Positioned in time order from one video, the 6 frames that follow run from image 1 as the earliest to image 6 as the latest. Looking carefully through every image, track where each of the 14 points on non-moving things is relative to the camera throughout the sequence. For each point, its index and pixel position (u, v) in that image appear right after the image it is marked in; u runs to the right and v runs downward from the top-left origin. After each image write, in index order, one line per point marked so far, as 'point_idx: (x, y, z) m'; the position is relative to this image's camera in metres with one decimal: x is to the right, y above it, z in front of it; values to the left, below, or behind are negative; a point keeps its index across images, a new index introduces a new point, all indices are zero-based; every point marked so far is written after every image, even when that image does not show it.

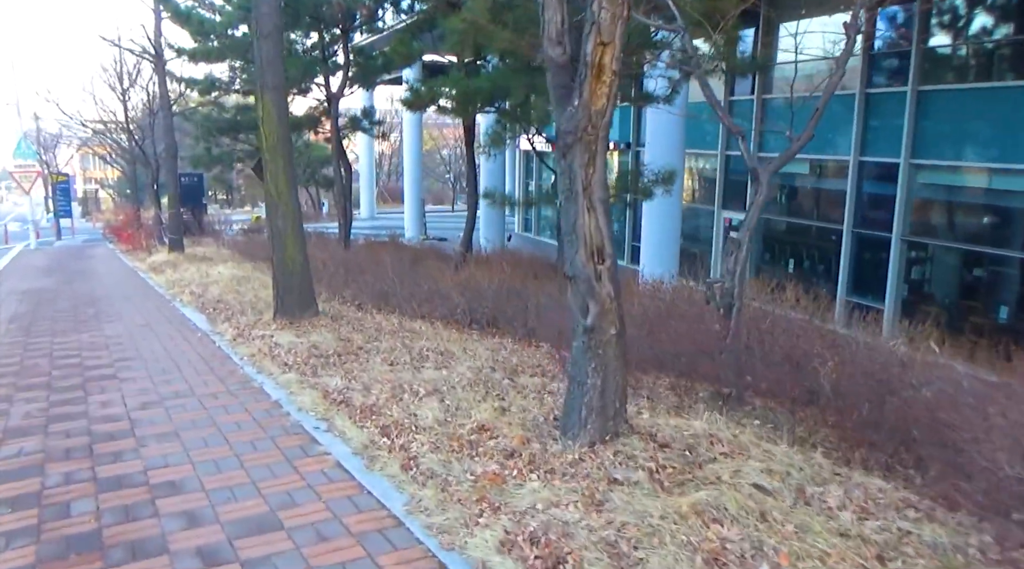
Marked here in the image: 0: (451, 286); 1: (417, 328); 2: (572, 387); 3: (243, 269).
0: (-0.8, 0.0, +10.0) m
1: (-0.9, -0.5, +7.9) m
2: (+0.3, -0.5, +3.7) m
3: (-4.9, +0.3, +14.3) m
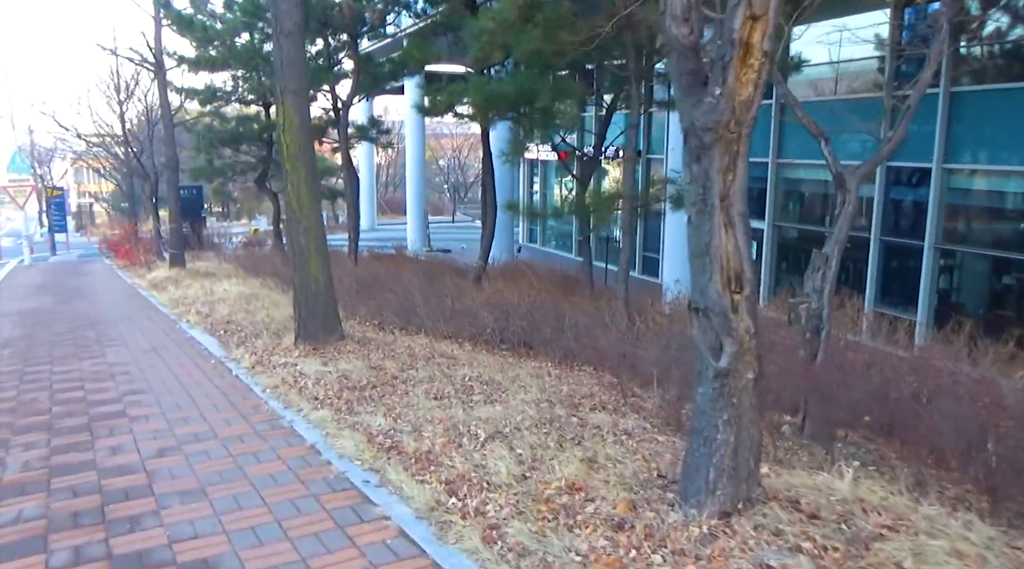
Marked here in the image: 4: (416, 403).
0: (-0.4, -0.2, +9.3) m
1: (-0.5, -0.7, +7.2) m
2: (+0.7, -0.6, +3.1) m
3: (-4.5, 0.0, +13.6) m
4: (-0.6, -0.8, +5.2) m
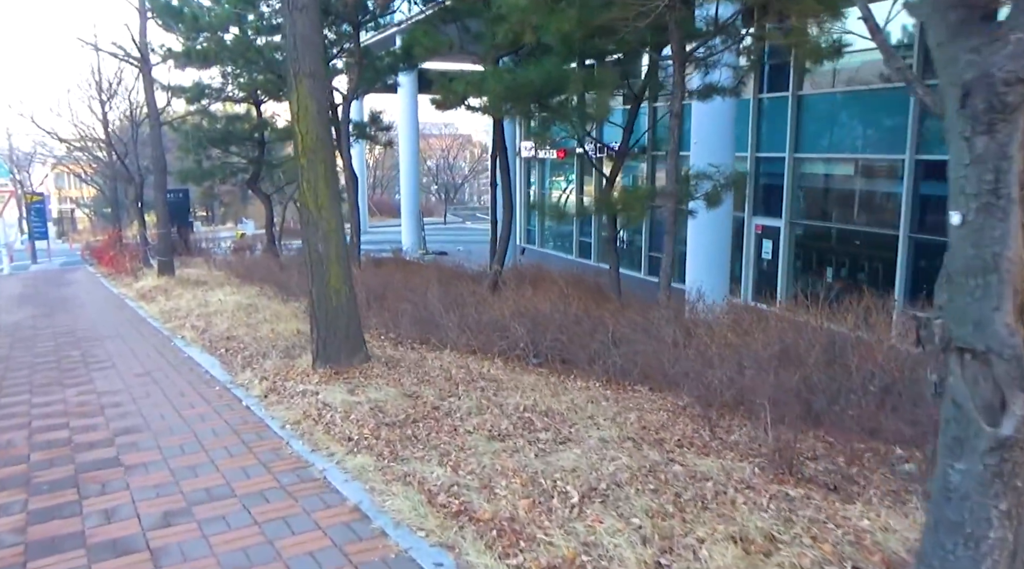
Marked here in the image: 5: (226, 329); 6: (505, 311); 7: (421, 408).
0: (-0.1, -0.3, +8.4) m
1: (-0.1, -0.7, +6.3) m
2: (+1.2, -0.7, +2.2) m
3: (-4.3, -0.2, +12.6) m
4: (-0.2, -0.9, +4.3) m
5: (-3.3, -0.5, +9.2) m
6: (-0.1, -0.3, +8.5) m
7: (-0.6, -0.8, +5.1) m
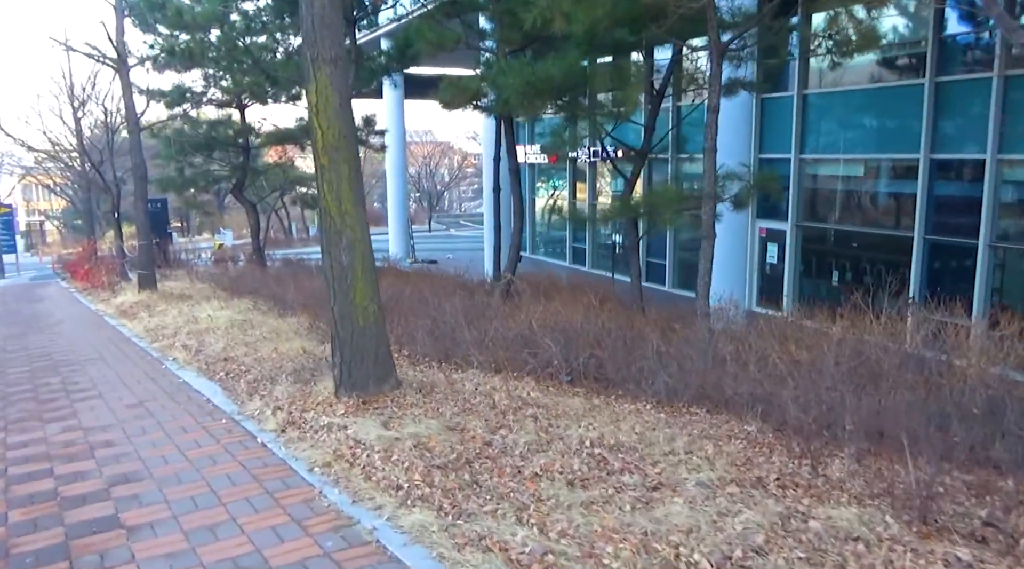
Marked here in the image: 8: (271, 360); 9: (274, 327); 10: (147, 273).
0: (+0.2, -0.4, +7.7) m
1: (+0.2, -0.8, +5.6) m
2: (+1.6, -0.7, +1.5) m
3: (-4.1, -0.4, +11.8) m
4: (+0.2, -0.9, +3.6) m
5: (-3.1, -0.7, +8.4) m
6: (+0.2, -0.4, +7.8) m
7: (-0.2, -0.9, +4.4) m
8: (-2.3, -0.7, +7.5) m
9: (-2.9, -0.5, +9.7) m
10: (-7.3, +0.2, +15.7) m
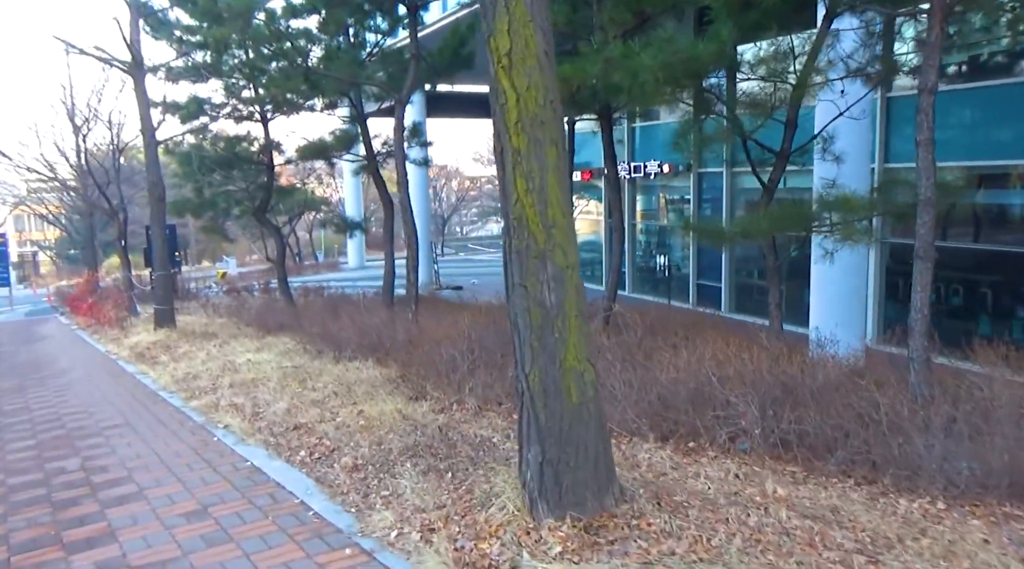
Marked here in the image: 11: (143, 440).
0: (+1.4, -0.7, +5.9) m
1: (+1.4, -1.1, +3.7) m
2: (+2.9, -0.8, -0.4) m
3: (-2.9, -0.9, +9.9) m
4: (+1.4, -1.1, +1.7) m
5: (-1.9, -1.0, +6.5) m
6: (+1.4, -0.7, +5.9) m
7: (+1.0, -1.1, +2.5) m
8: (-1.1, -1.0, +5.6) m
9: (-1.7, -0.9, +7.8) m
10: (-6.1, -0.4, +13.8) m
11: (-3.0, -1.2, +6.4) m
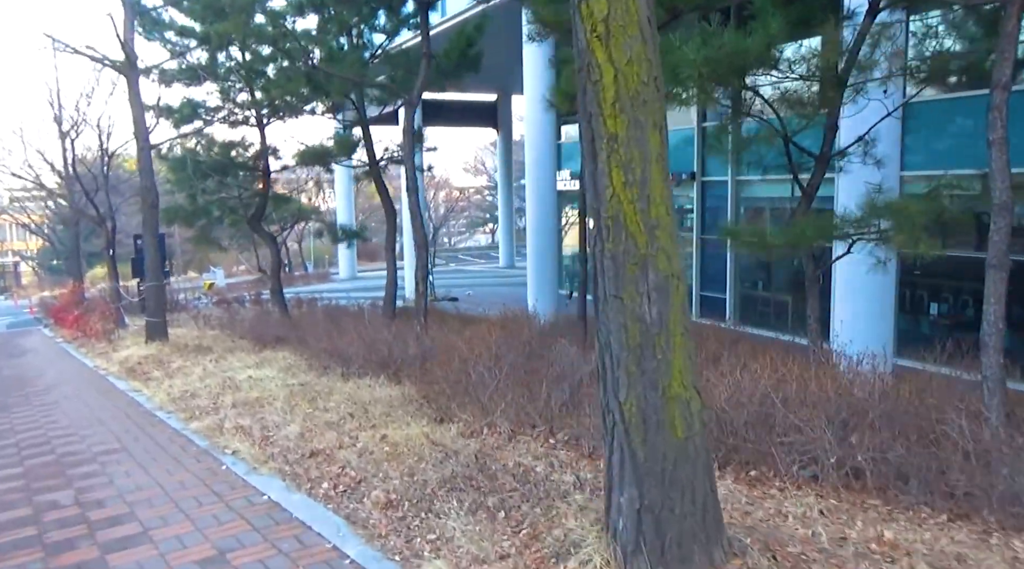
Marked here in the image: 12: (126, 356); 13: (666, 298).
0: (+1.7, -0.8, +5.3) m
1: (+1.7, -1.1, +3.2) m
2: (+3.3, -0.8, -0.8) m
3: (-2.7, -1.0, +9.3) m
4: (+1.8, -1.1, +1.2) m
5: (-1.6, -1.1, +5.9) m
6: (+1.7, -0.8, +5.4) m
7: (+1.4, -1.1, +1.9) m
8: (-0.8, -1.1, +5.1) m
9: (-1.4, -1.0, +7.2) m
10: (-6.0, -0.6, +13.2) m
11: (-2.7, -1.3, +5.8) m
12: (-6.0, -1.1, +12.3) m
13: (+0.5, -0.1, +2.7) m
